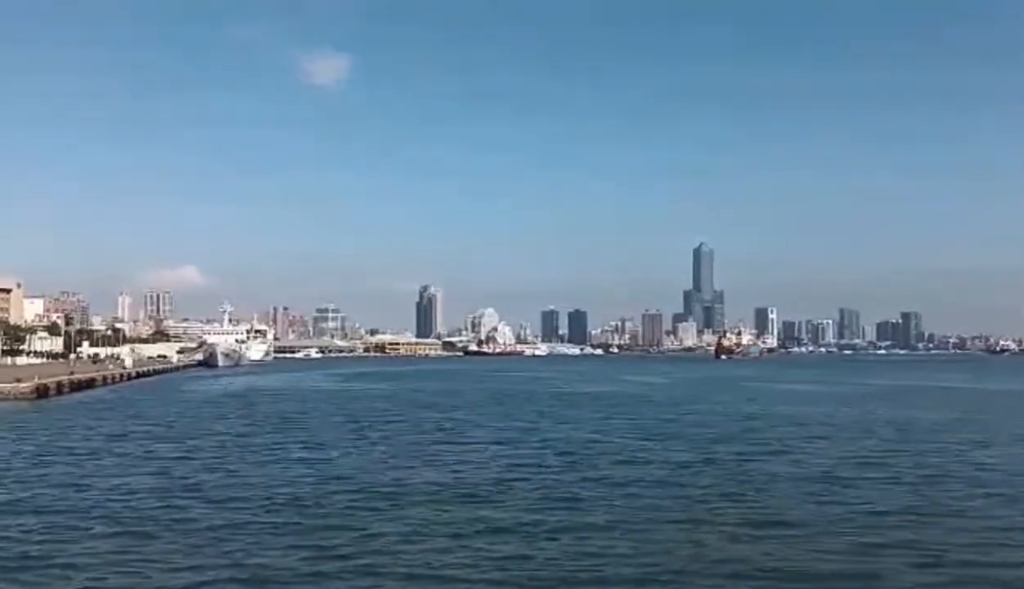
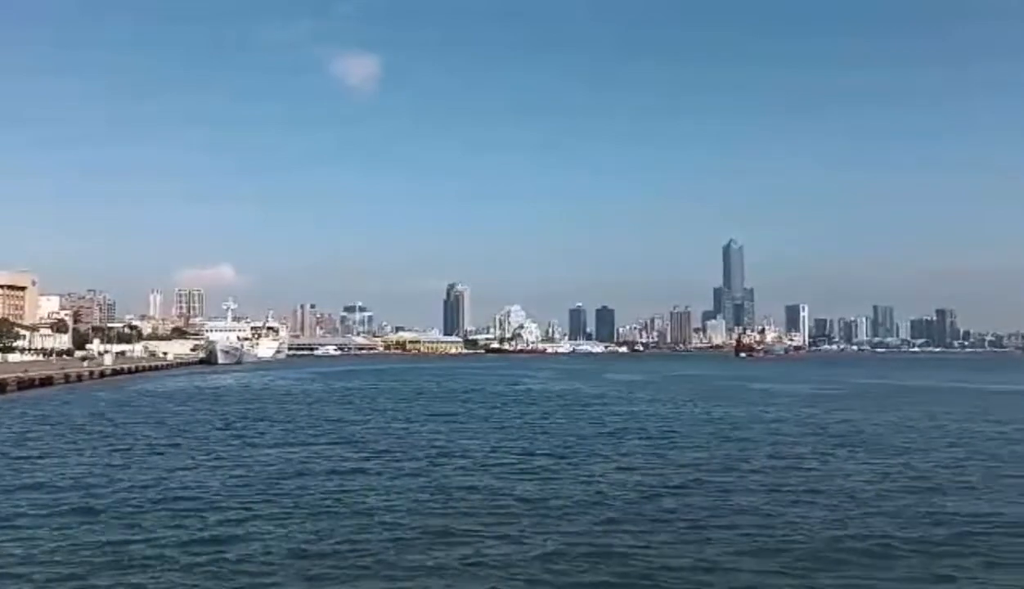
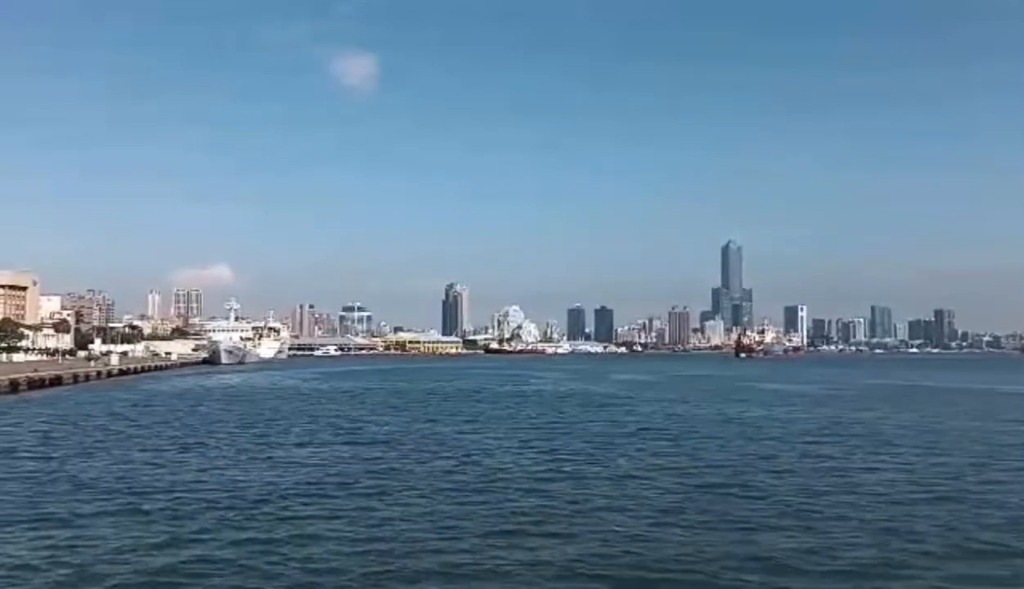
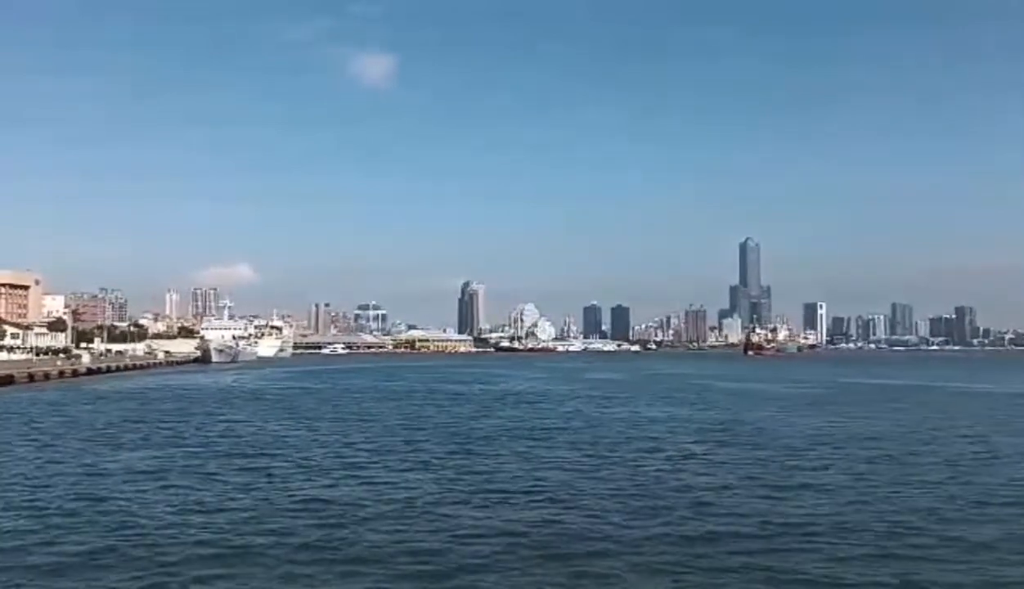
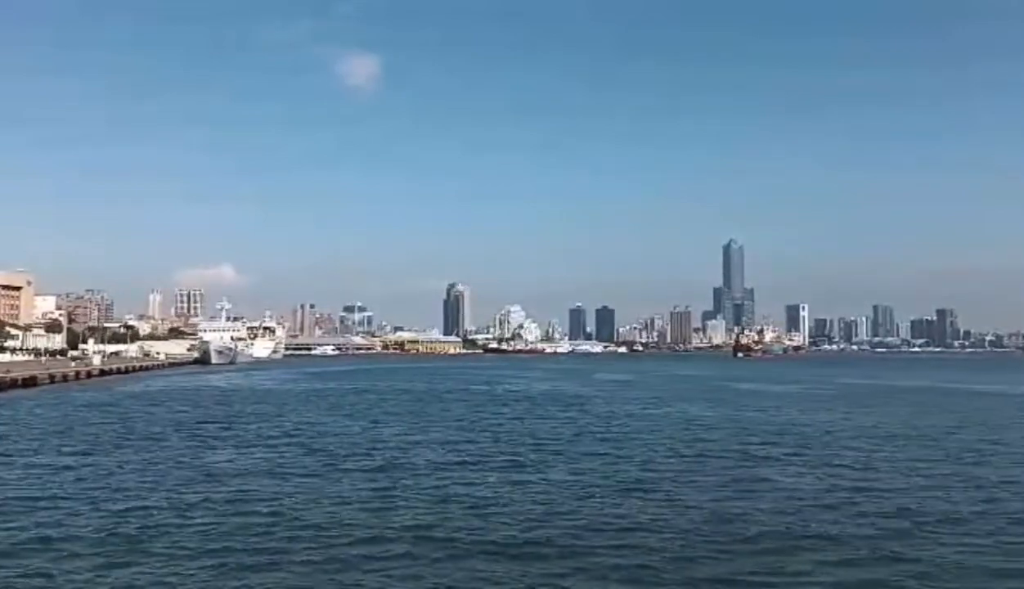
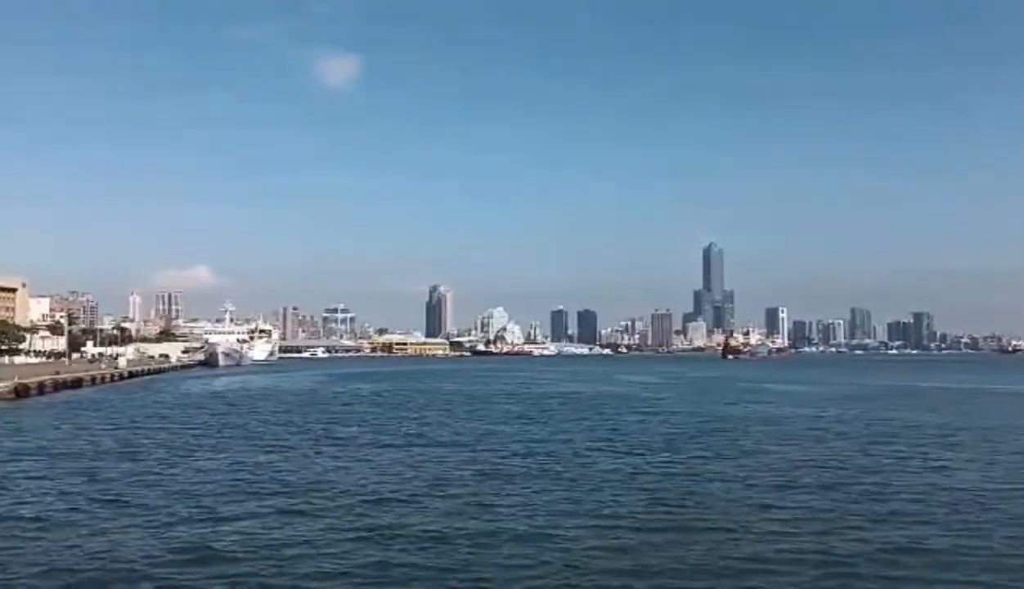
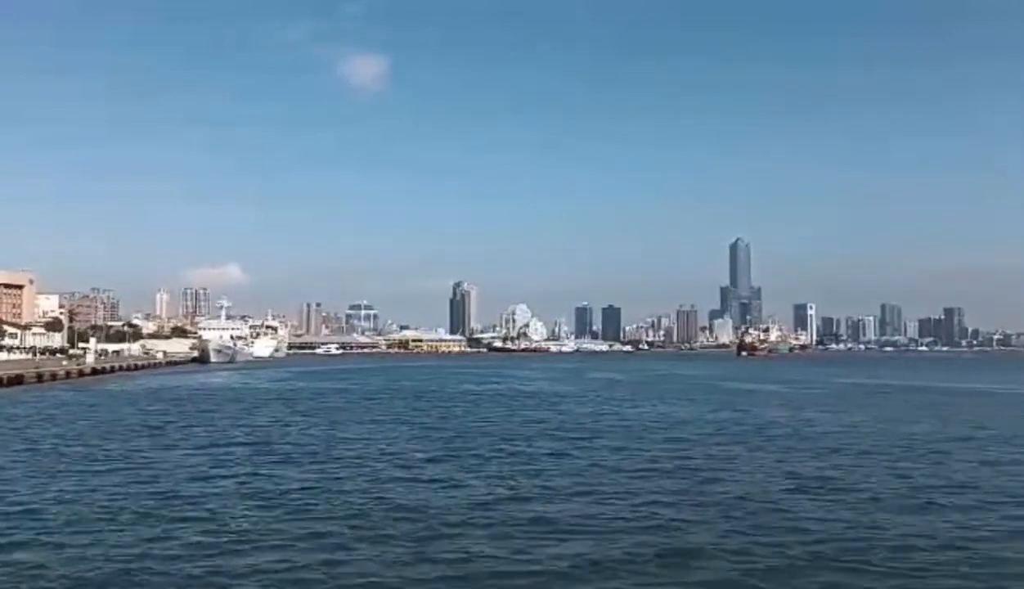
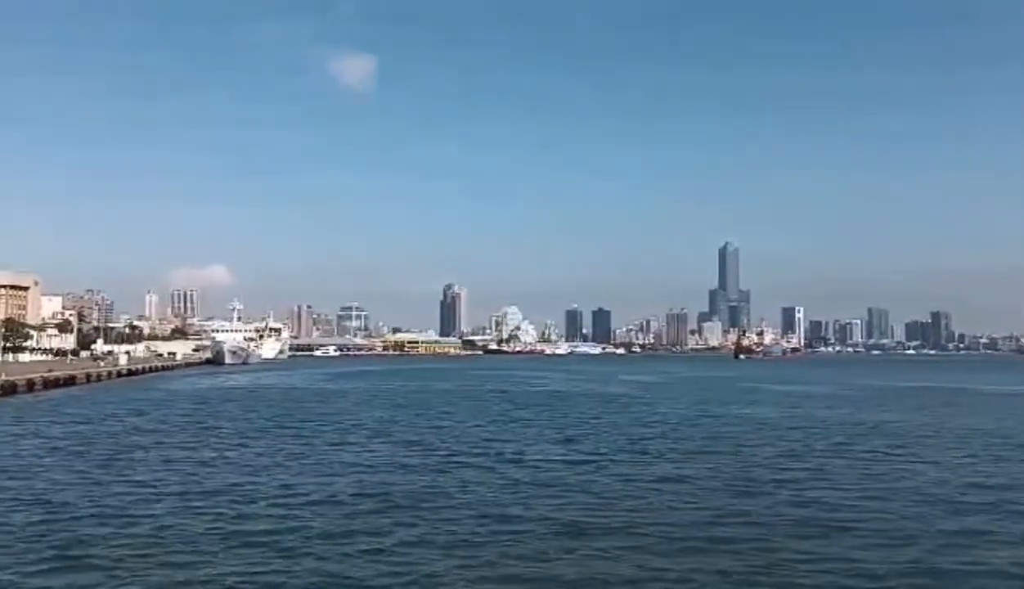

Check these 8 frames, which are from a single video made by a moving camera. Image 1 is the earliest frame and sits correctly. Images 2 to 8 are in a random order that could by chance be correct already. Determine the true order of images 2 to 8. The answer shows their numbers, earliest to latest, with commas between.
6, 8, 3, 2, 5, 7, 4
